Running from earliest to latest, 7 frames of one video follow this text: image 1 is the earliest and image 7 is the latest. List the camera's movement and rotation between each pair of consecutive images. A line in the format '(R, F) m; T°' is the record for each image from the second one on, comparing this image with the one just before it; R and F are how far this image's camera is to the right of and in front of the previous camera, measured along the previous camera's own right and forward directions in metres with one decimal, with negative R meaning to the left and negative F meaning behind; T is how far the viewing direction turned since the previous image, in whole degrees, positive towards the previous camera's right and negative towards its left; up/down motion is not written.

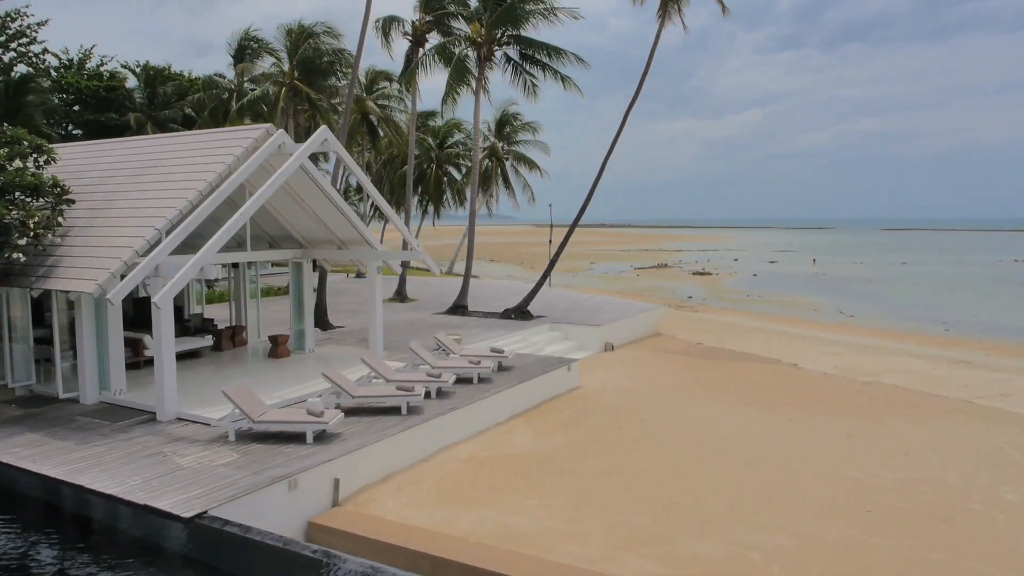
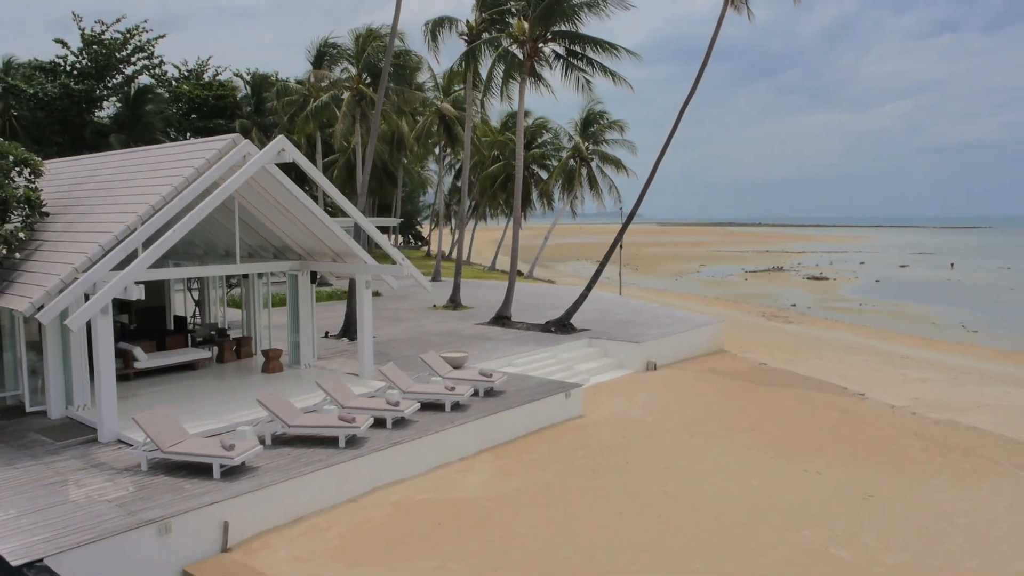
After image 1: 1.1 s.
(+2.0, +1.2) m; -10°
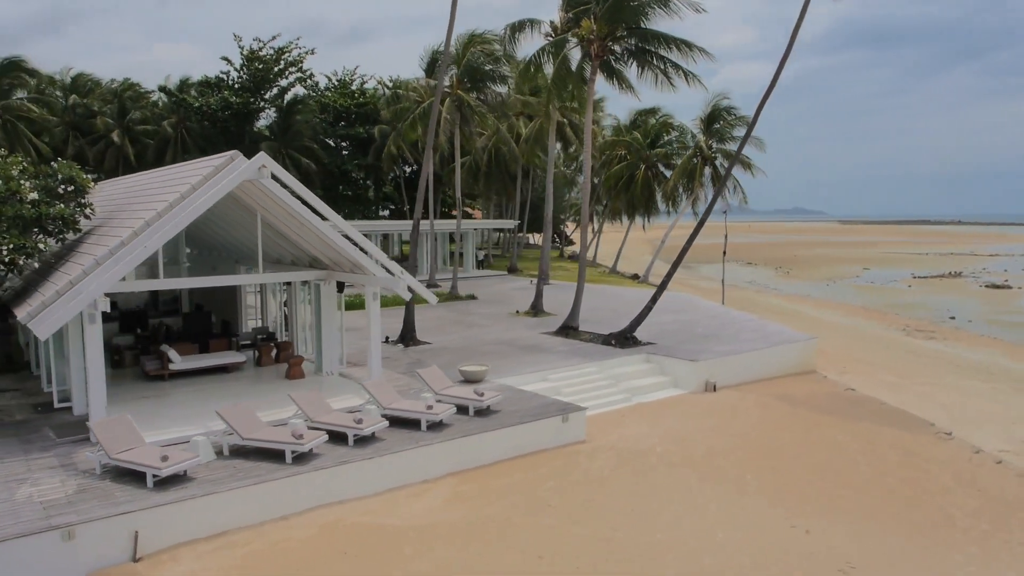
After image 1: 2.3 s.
(+2.5, +0.8) m; -13°
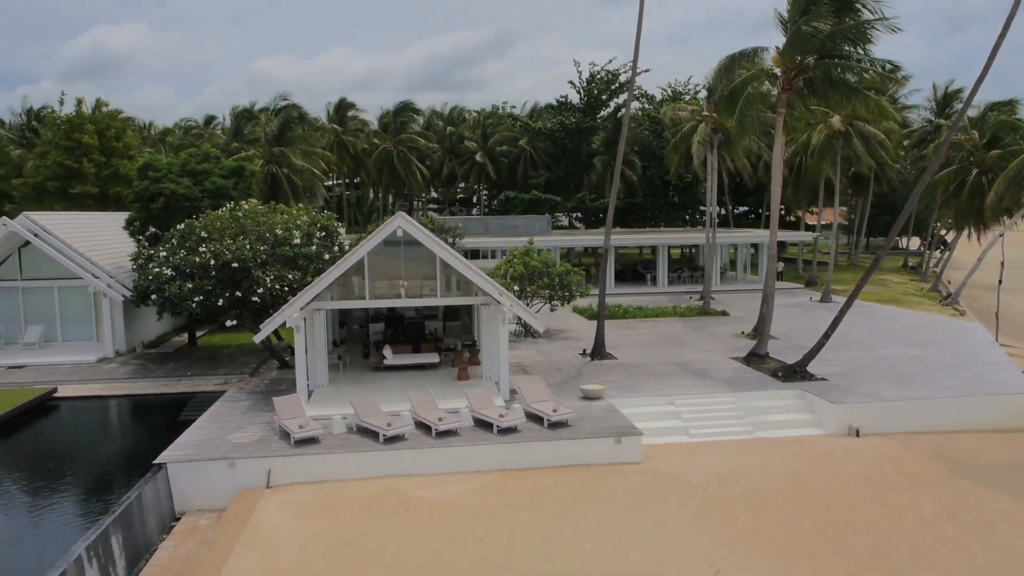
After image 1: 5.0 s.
(+5.3, -1.0) m; -30°
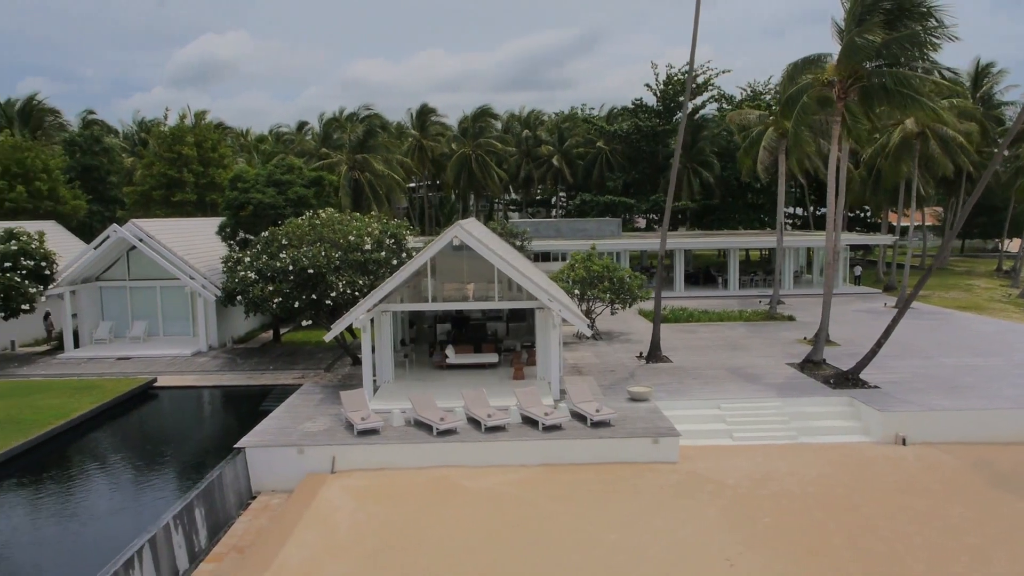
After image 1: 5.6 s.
(+0.7, -0.8) m; -6°
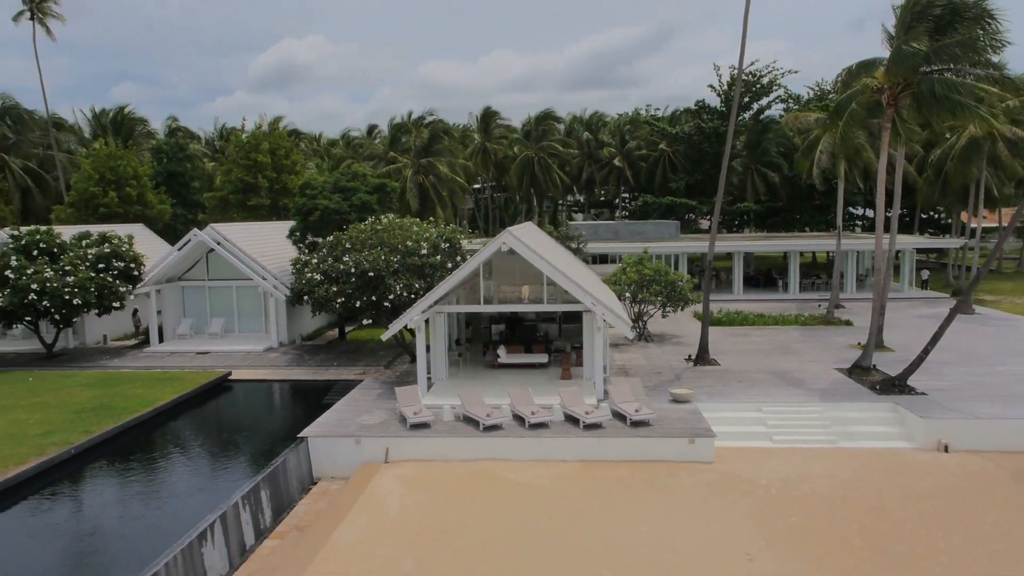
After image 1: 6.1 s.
(+0.5, -0.7) m; -5°
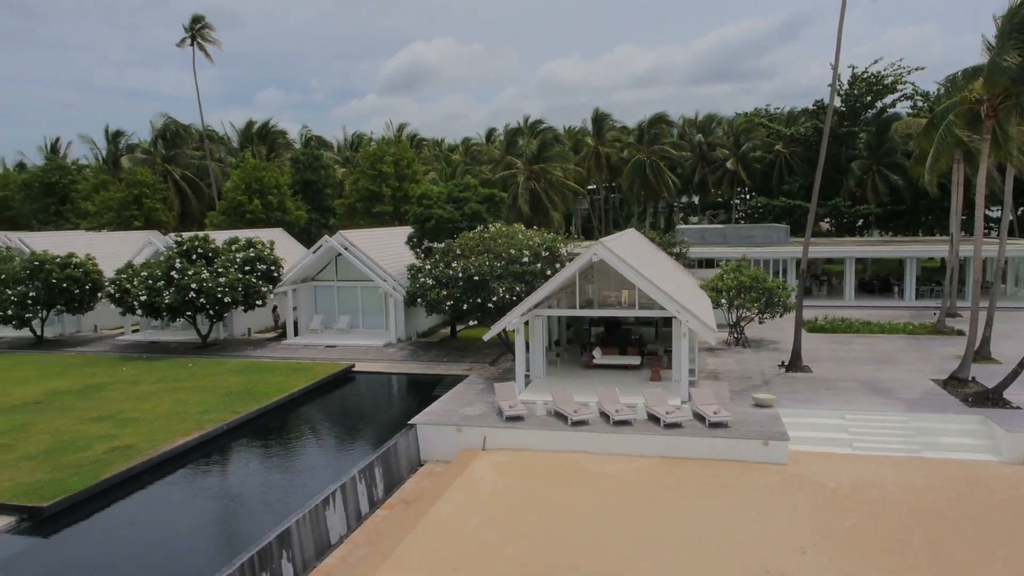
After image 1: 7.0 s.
(+0.7, -1.4) m; -9°
